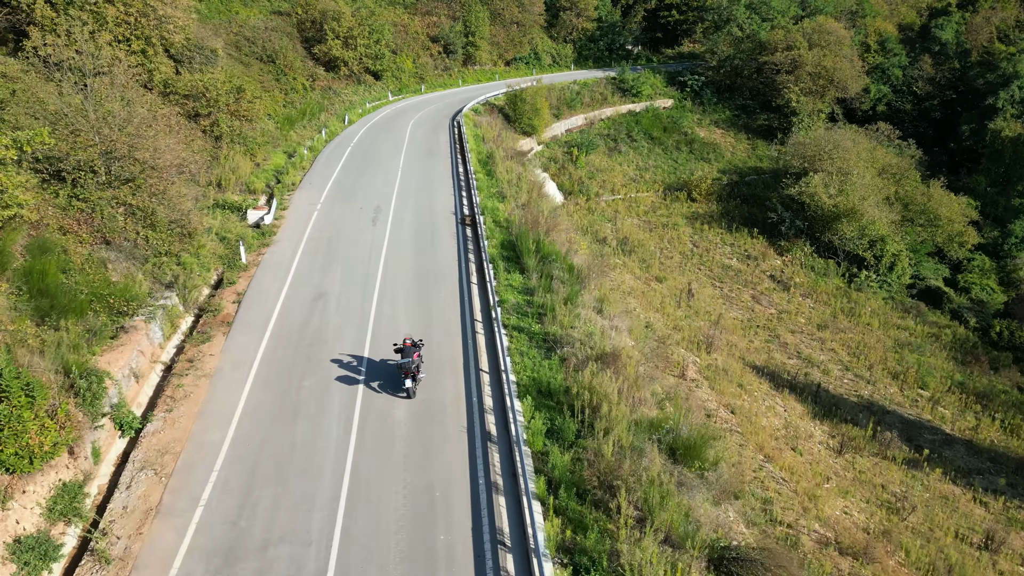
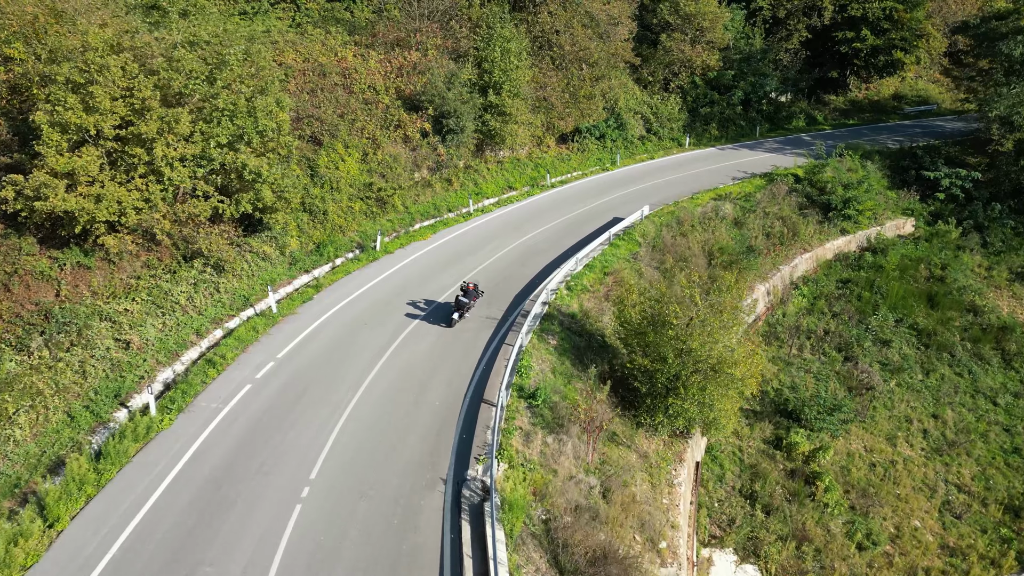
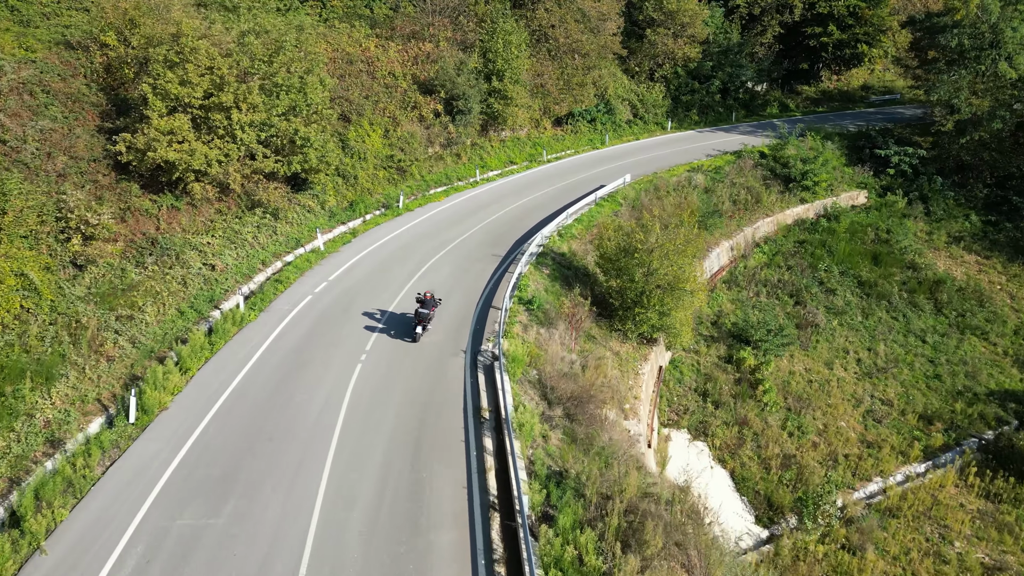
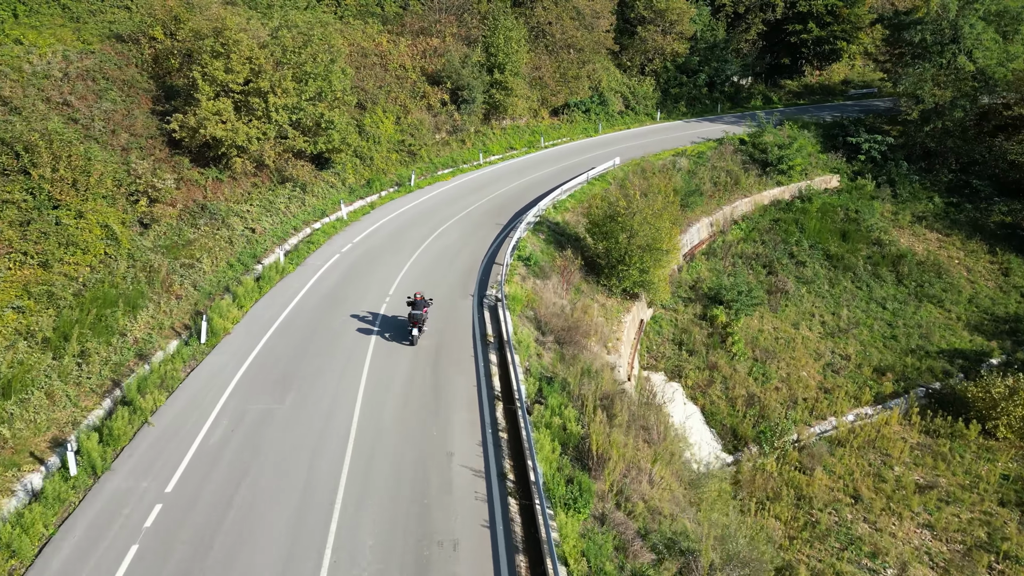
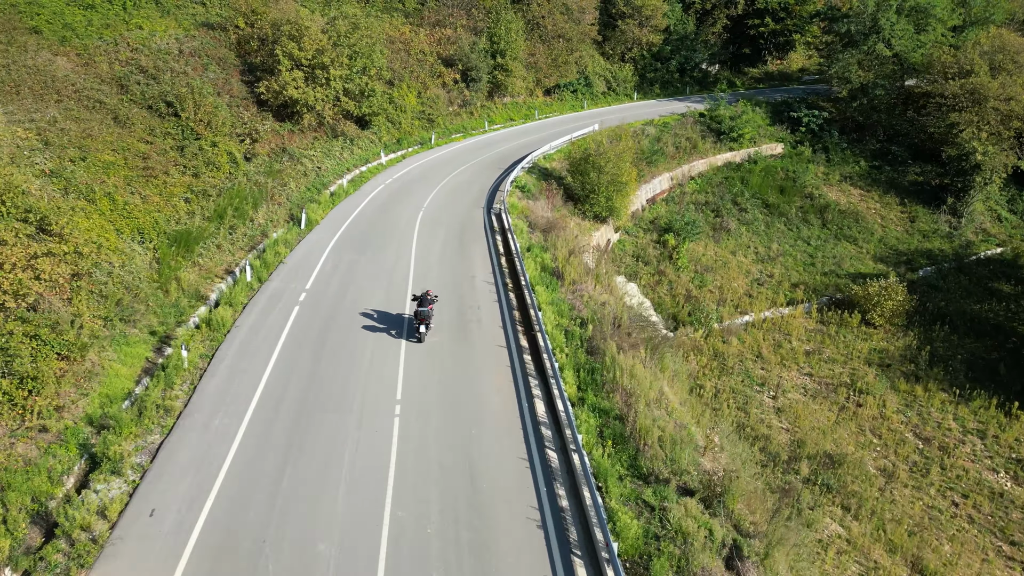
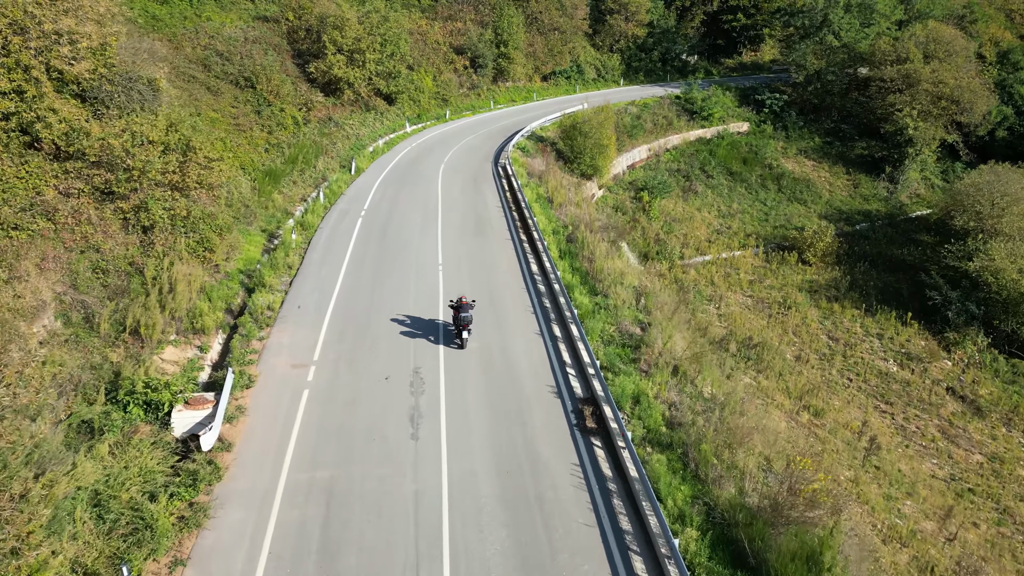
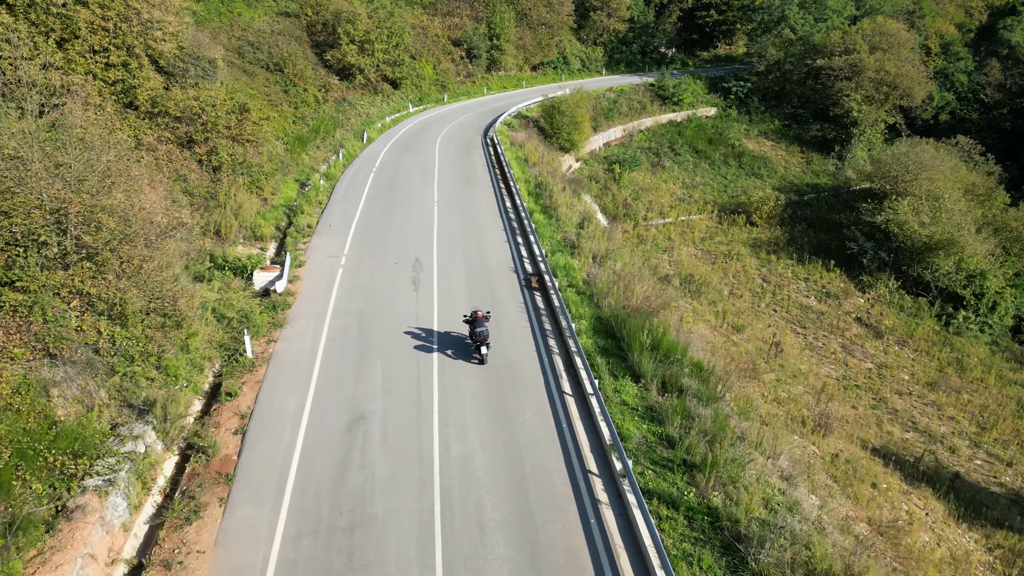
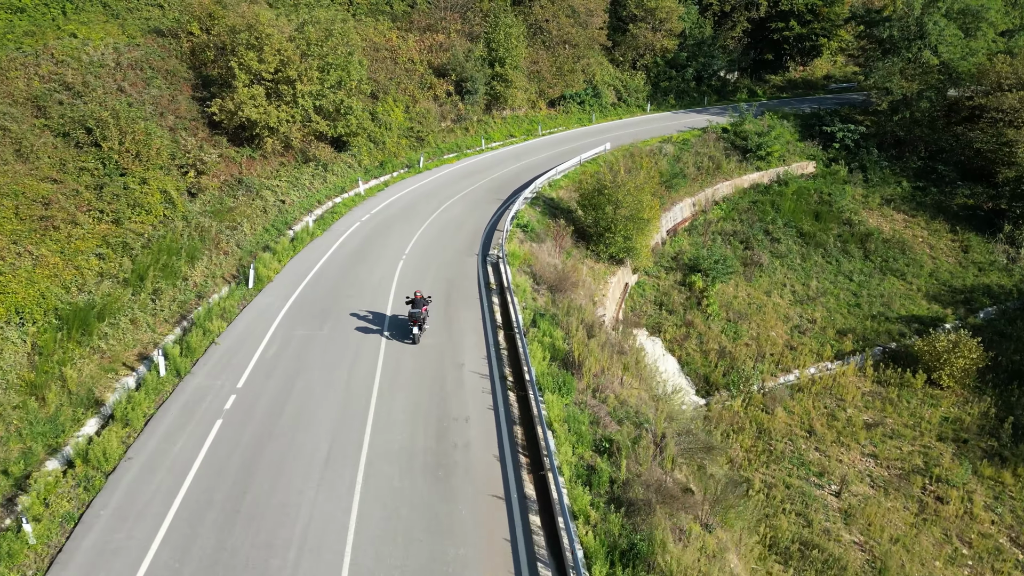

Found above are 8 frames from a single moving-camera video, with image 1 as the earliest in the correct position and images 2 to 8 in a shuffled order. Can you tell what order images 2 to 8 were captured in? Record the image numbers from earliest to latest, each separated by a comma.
7, 6, 5, 8, 4, 3, 2
